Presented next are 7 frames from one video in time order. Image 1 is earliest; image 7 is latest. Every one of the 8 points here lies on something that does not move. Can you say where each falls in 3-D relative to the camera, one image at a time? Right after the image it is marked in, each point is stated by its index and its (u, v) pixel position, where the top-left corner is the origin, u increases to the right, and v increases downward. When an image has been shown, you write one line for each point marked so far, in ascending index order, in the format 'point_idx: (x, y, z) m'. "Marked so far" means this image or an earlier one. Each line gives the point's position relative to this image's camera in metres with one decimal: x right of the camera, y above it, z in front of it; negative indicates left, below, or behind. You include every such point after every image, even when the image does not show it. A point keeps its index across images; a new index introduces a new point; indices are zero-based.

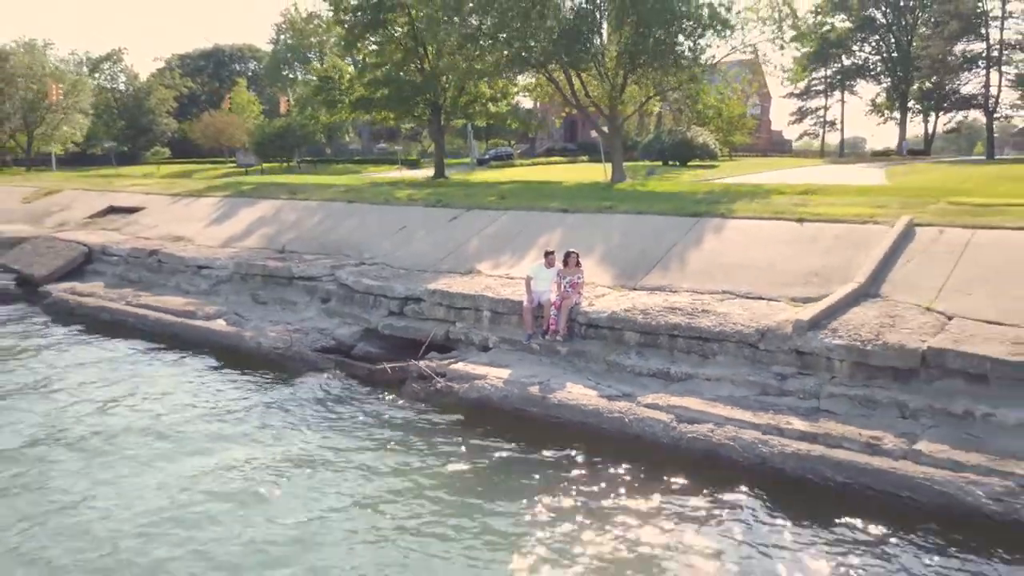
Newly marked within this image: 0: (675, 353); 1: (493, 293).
0: (+1.6, -0.6, +8.1) m
1: (-0.2, -0.1, +10.1) m
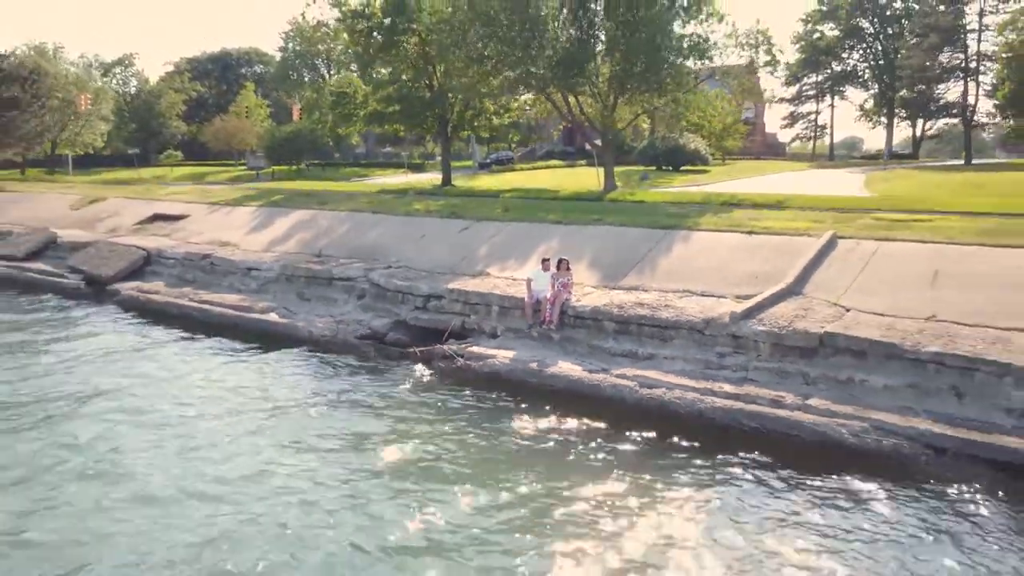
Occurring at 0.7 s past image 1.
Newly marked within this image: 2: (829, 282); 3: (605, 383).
0: (+1.7, -0.6, +10.5) m
1: (-0.2, -0.1, +12.5) m
2: (+4.1, +0.1, +10.8) m
3: (+1.0, -1.1, +9.6) m
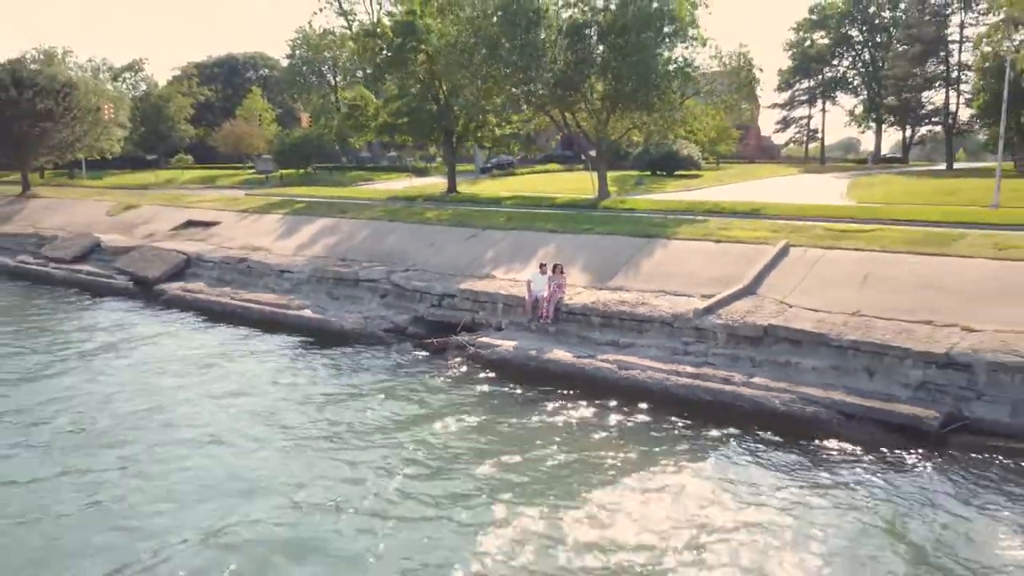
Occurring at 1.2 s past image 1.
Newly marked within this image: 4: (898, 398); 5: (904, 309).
0: (+1.7, -0.6, +12.7) m
1: (-0.1, -0.1, +14.7) m
2: (+4.1, +0.1, +12.9) m
3: (+1.1, -1.1, +11.7) m
4: (+4.6, -1.3, +10.0) m
5: (+5.4, -0.3, +11.4) m
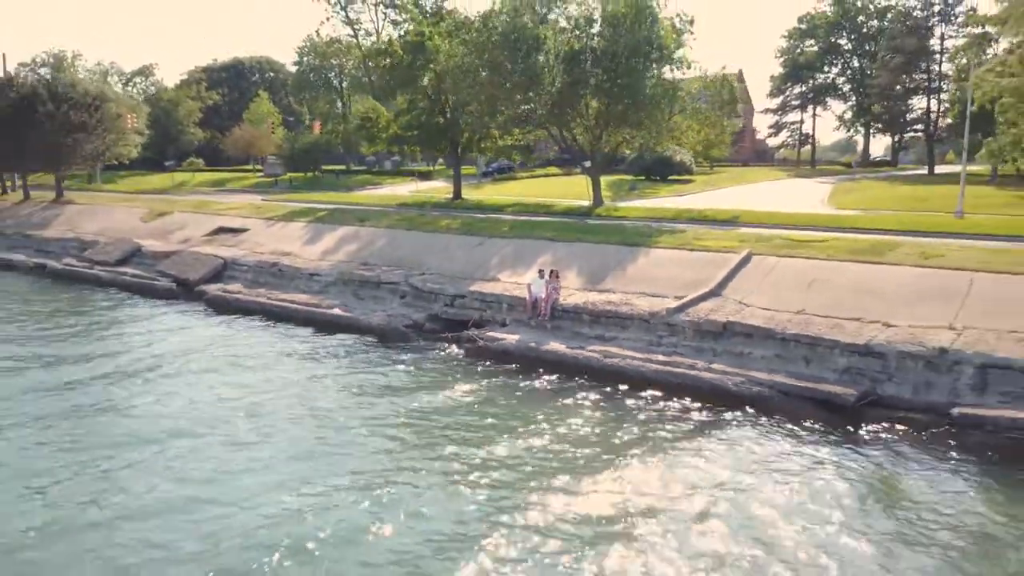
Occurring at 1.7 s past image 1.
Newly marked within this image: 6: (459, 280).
0: (+1.8, -0.7, +15.1) m
1: (-0.1, -0.1, +17.1) m
2: (+4.2, 0.0, +15.3) m
3: (+1.1, -1.1, +14.2) m
4: (+4.7, -1.3, +12.4) m
5: (+5.5, -0.3, +13.8) m
6: (-1.2, +0.2, +18.7) m
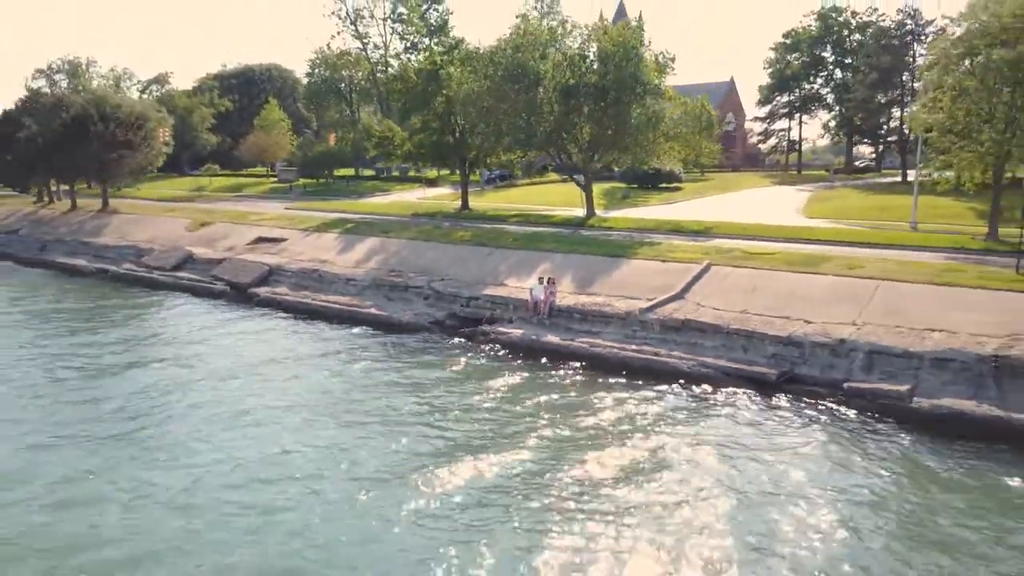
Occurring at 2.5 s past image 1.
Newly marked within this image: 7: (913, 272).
0: (+1.9, -0.8, +19.0) m
1: (+0.1, -0.2, +21.0) m
2: (+4.3, -0.1, +19.2) m
3: (+1.3, -1.2, +18.1) m
4: (+4.8, -1.5, +16.3) m
5: (+5.6, -0.5, +17.7) m
6: (-1.1, +0.1, +22.6) m
7: (+9.0, +0.4, +18.7) m
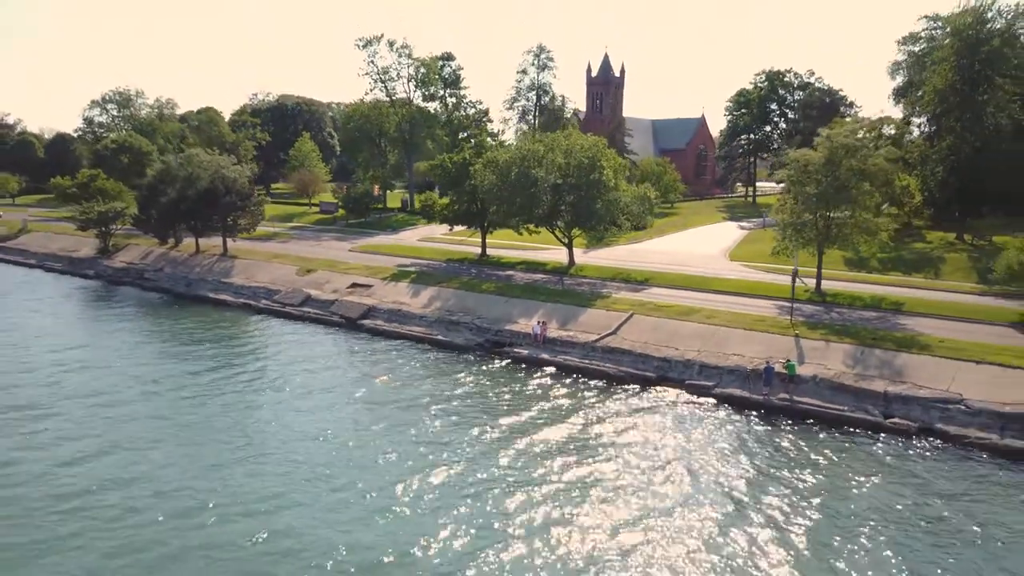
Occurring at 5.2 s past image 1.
0: (+2.3, -2.5, +34.8) m
1: (+0.5, -1.9, +36.7) m
2: (+4.7, -1.8, +35.0) m
3: (+1.7, -3.0, +33.8) m
4: (+5.3, -3.2, +32.1) m
5: (+6.0, -2.2, +33.5) m
6: (-0.6, -1.6, +38.4) m
7: (+9.4, -1.3, +34.5) m
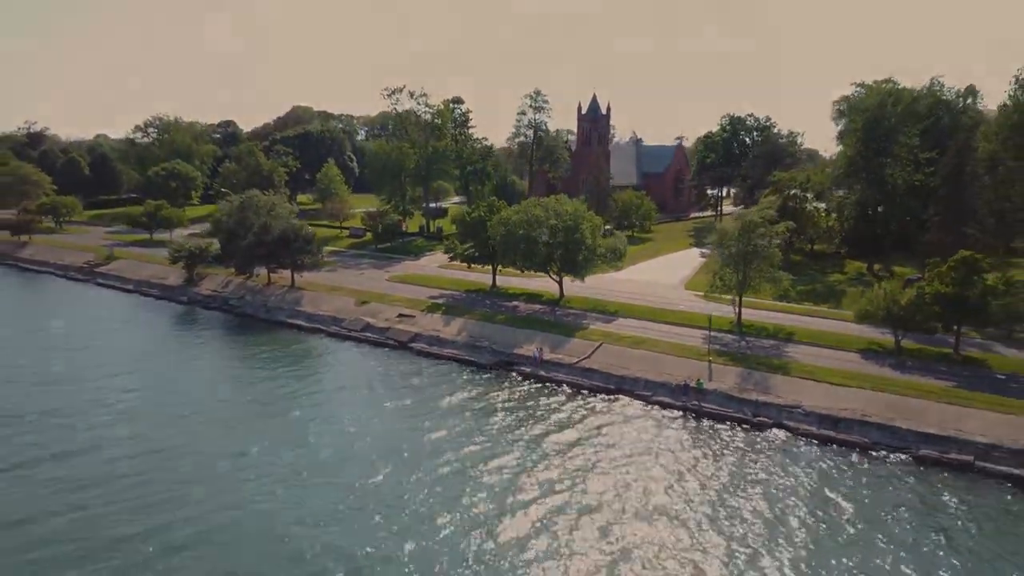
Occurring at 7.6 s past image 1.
0: (+2.8, -4.8, +50.8) m
1: (+0.9, -4.2, +52.7) m
2: (+5.2, -4.1, +51.1) m
3: (+2.2, -5.3, +49.9) m
4: (+5.7, -5.6, +48.1) m
5: (+6.5, -4.5, +49.6) m
6: (-0.2, -3.9, +54.4) m
7: (+9.9, -3.7, +50.5) m
